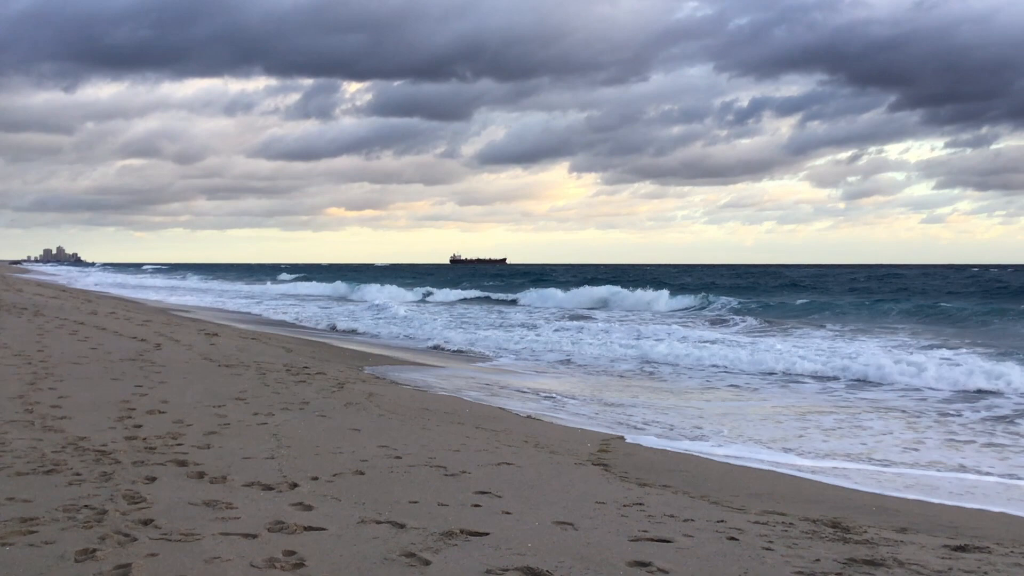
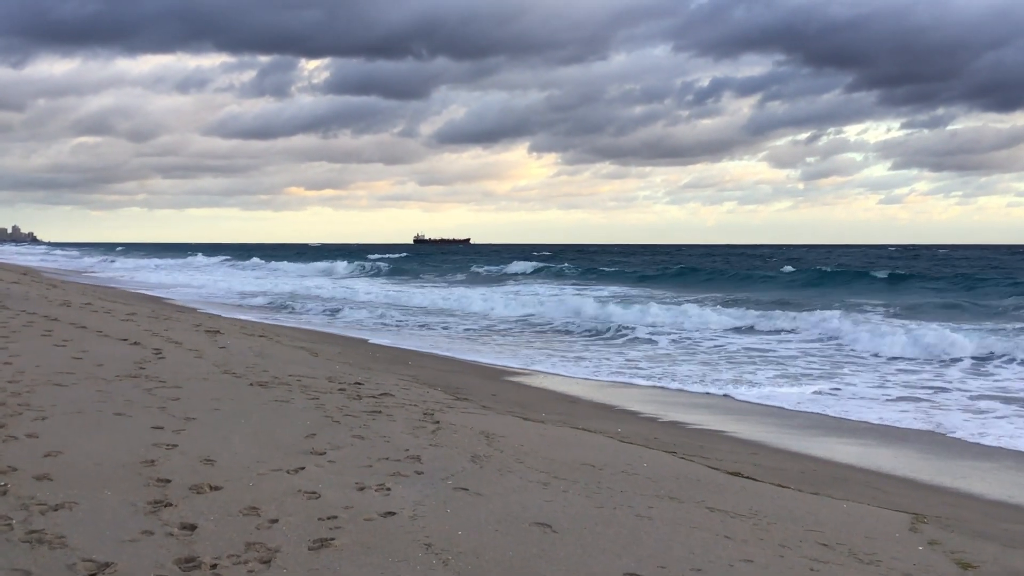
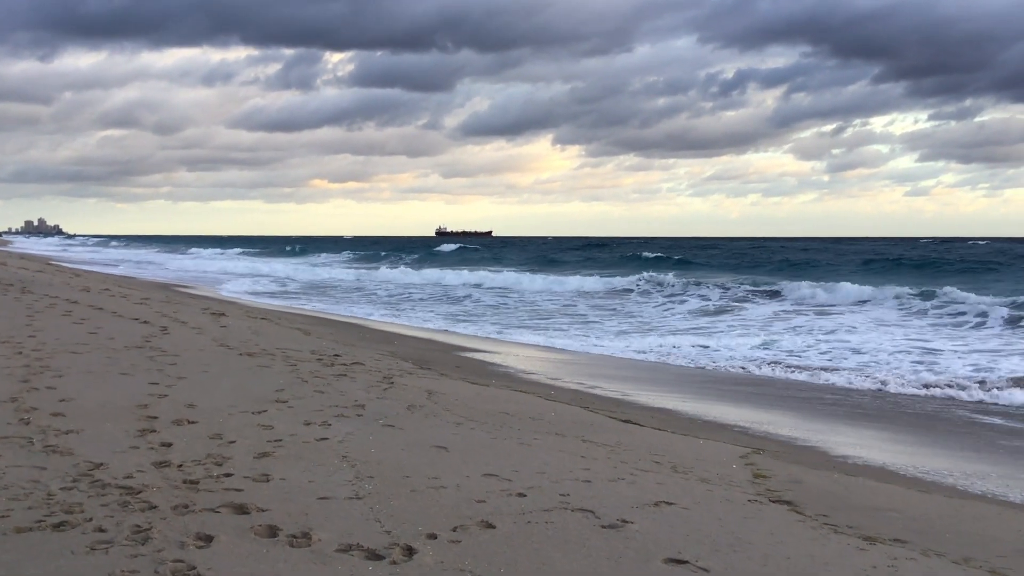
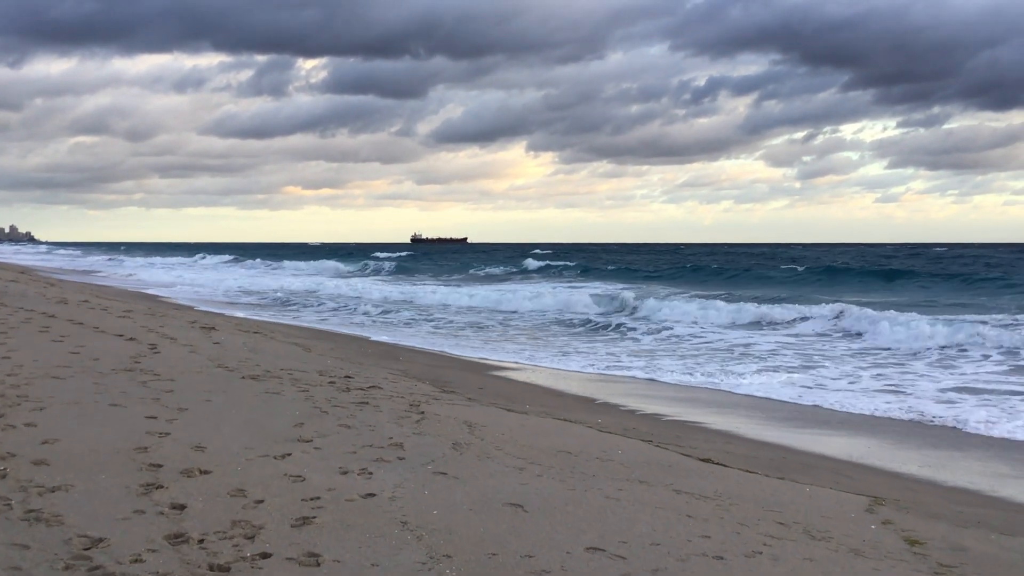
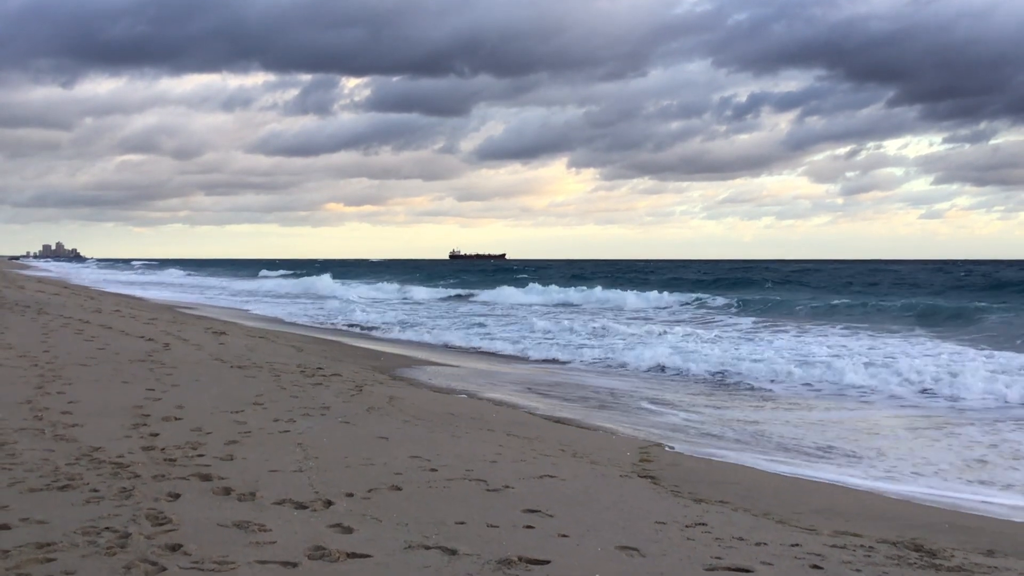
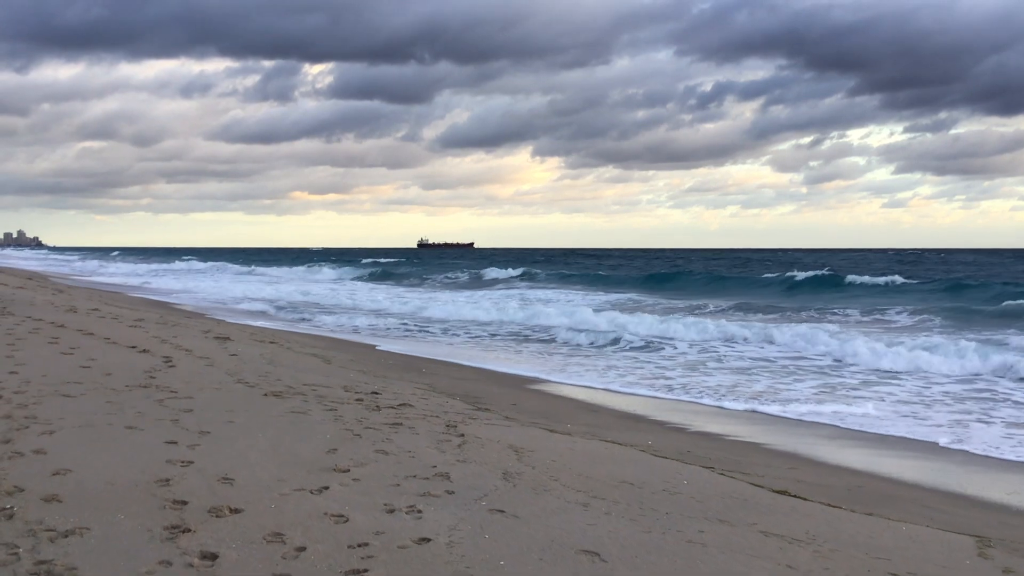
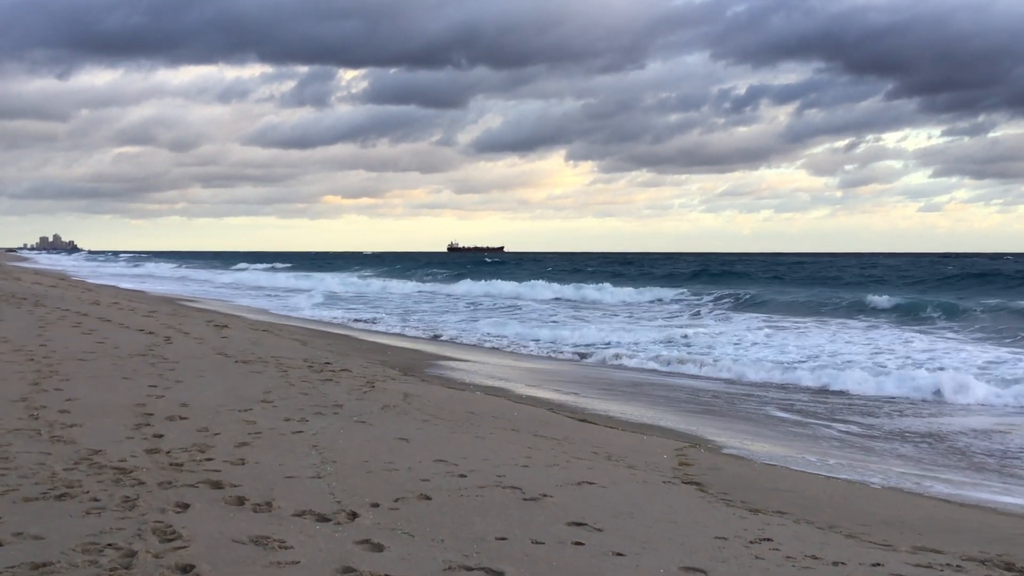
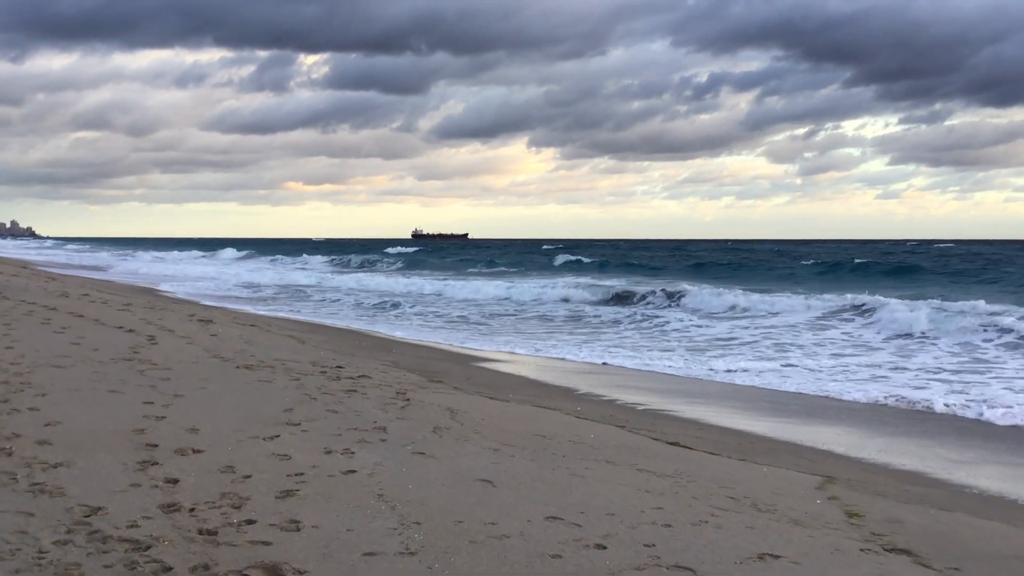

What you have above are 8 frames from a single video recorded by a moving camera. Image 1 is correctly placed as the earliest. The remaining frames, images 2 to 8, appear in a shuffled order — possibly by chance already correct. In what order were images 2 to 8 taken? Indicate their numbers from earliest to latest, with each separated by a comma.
5, 7, 3, 8, 4, 2, 6
